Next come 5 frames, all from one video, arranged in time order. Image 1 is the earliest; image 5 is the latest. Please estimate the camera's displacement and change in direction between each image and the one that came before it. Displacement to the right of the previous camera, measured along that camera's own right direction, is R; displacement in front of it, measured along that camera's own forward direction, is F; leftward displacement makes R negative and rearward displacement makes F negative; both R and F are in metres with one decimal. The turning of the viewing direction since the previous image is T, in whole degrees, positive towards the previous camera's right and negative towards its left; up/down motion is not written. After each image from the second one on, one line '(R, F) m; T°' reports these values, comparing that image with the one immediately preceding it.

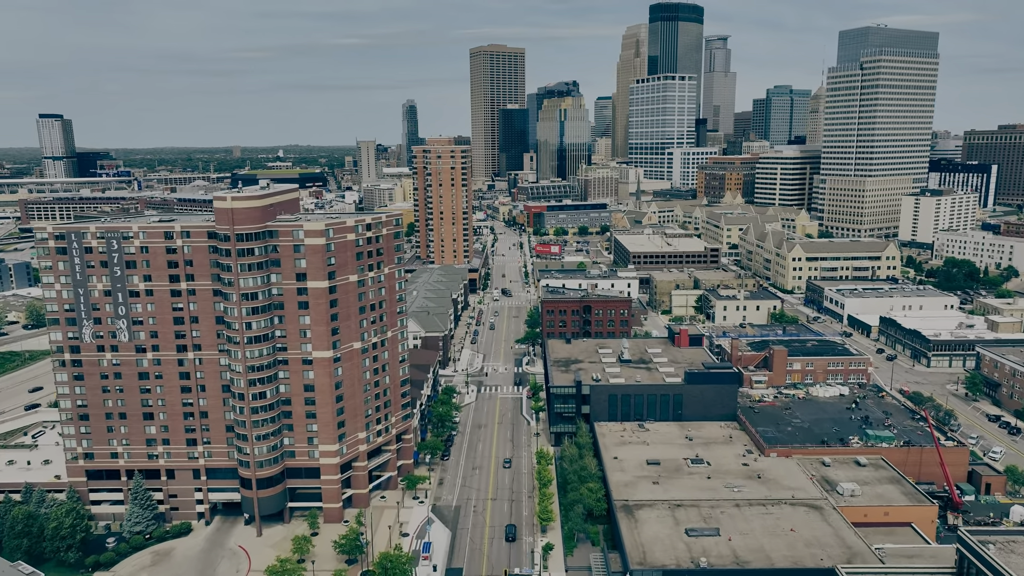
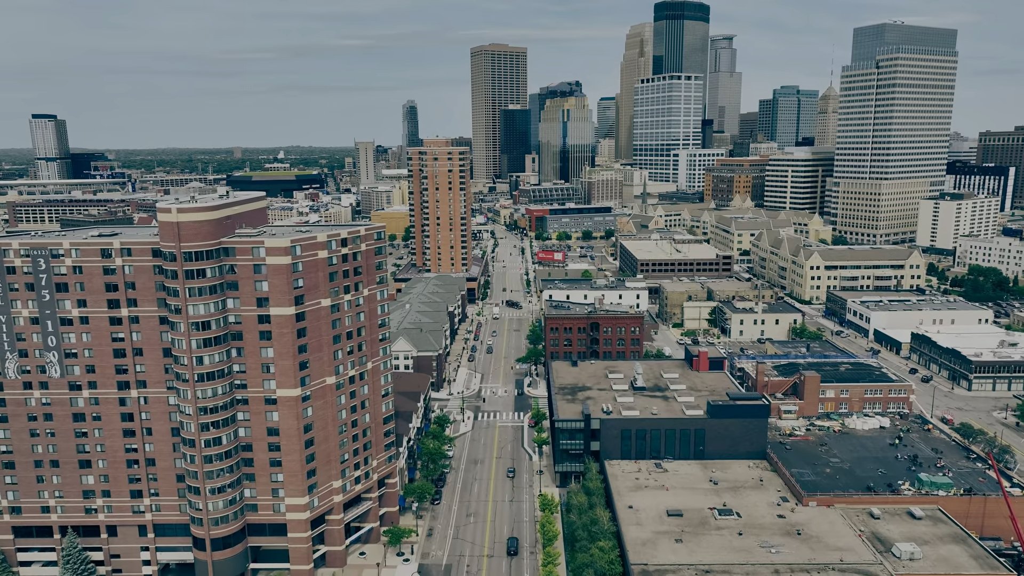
(+0.2, +12.3) m; 0°
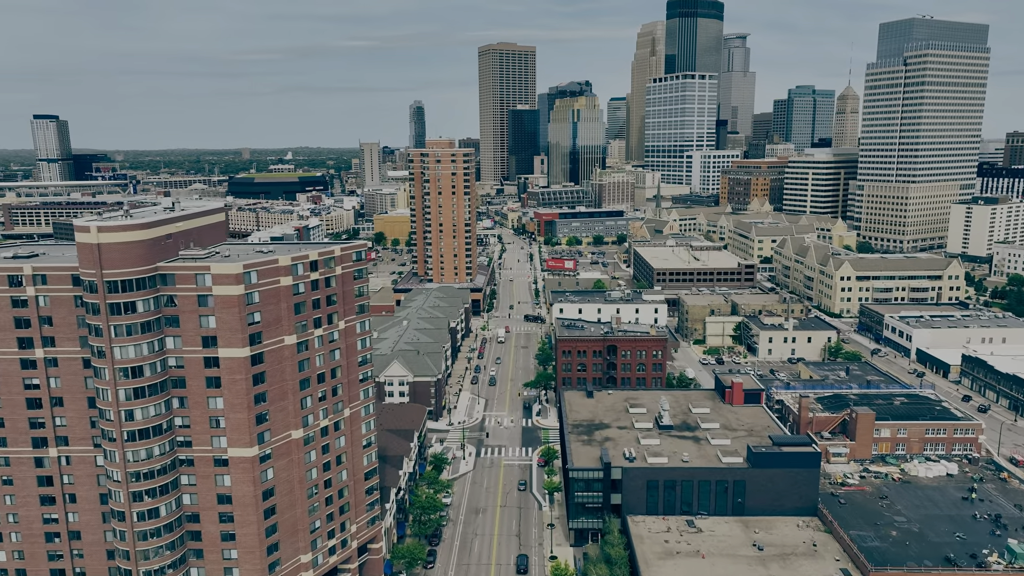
(+0.1, +13.6) m; -1°
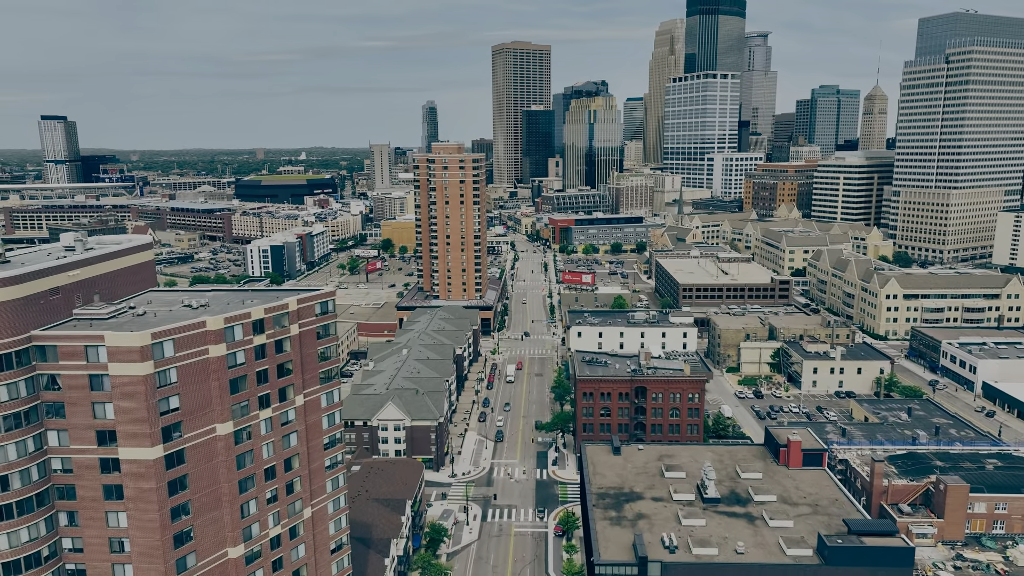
(0.0, +15.7) m; -1°
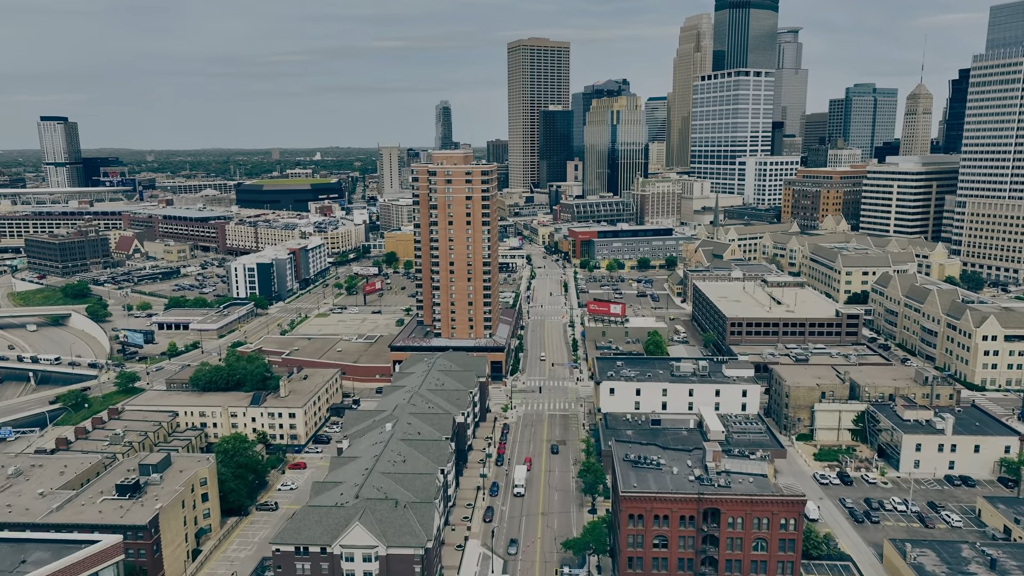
(-0.2, +29.2) m; -1°
